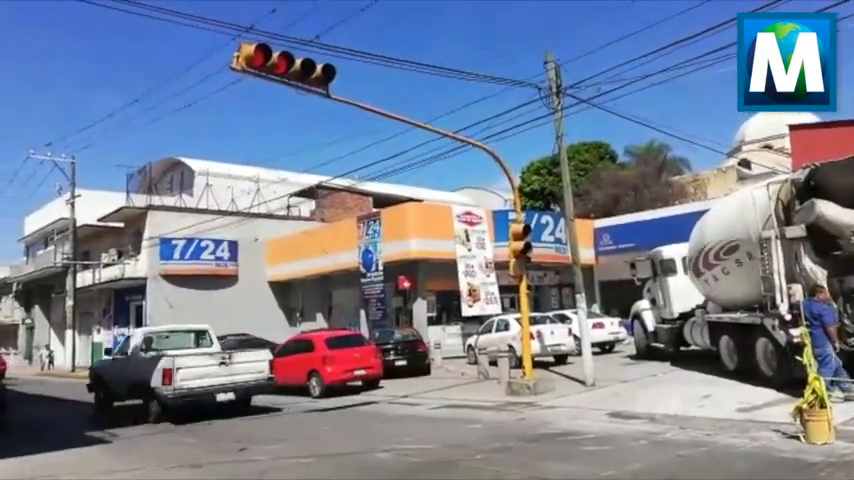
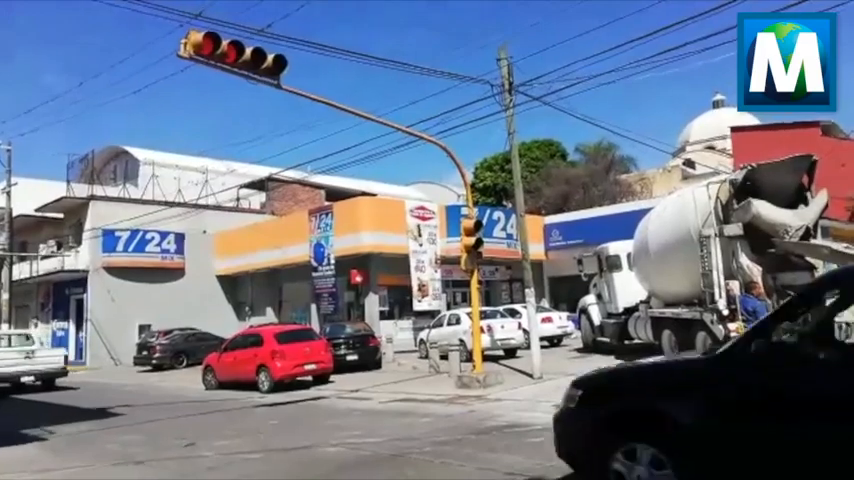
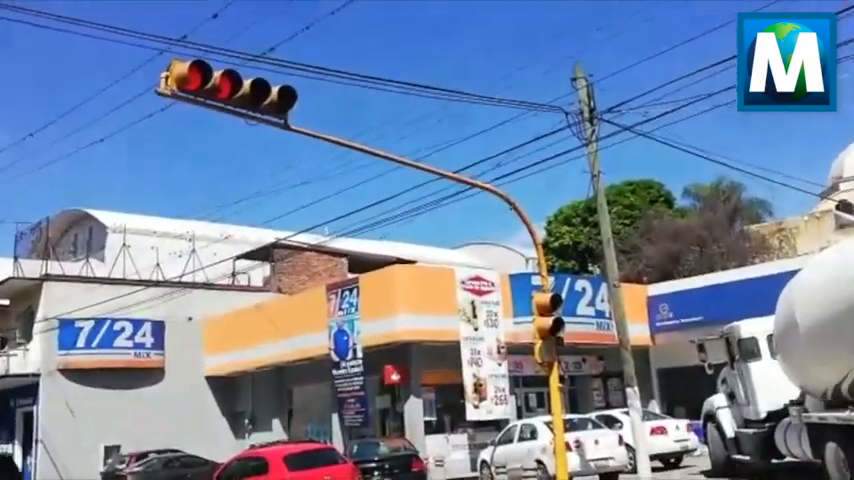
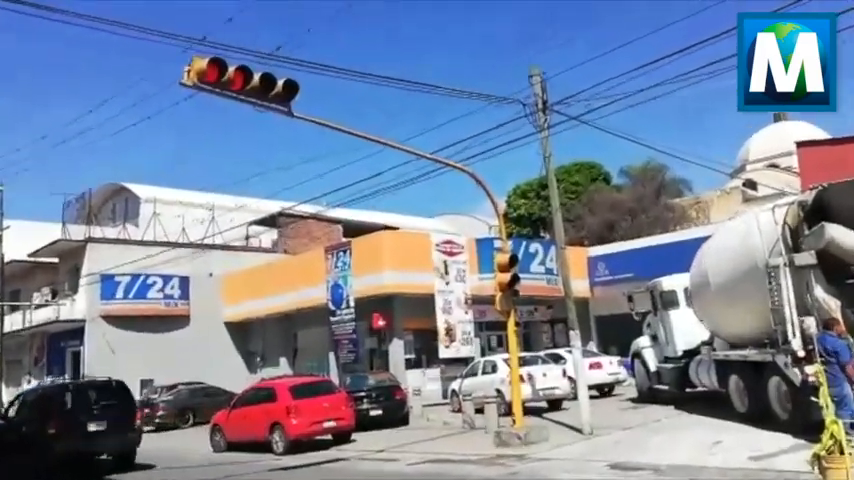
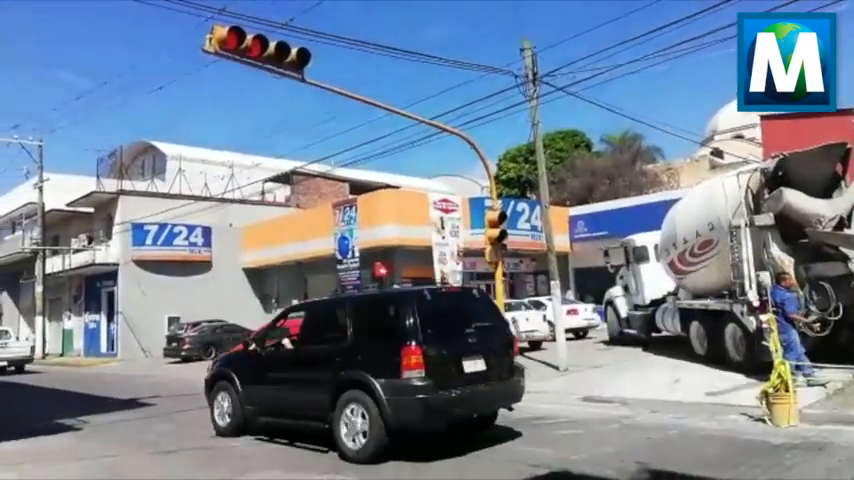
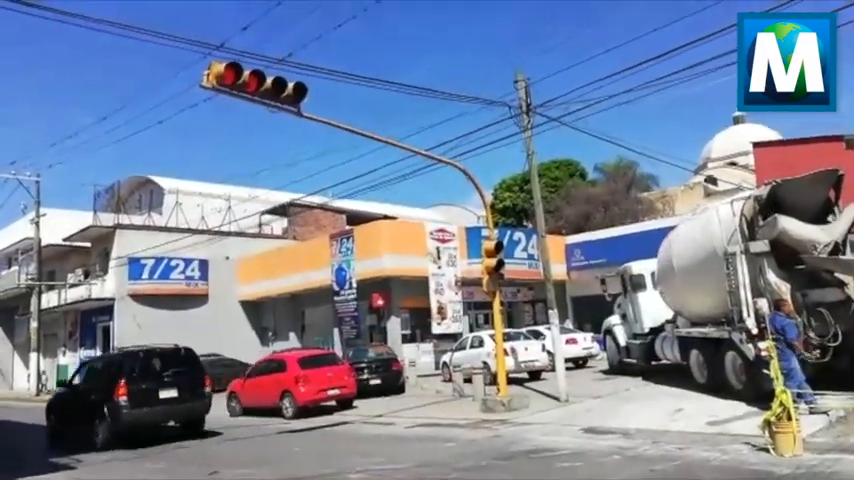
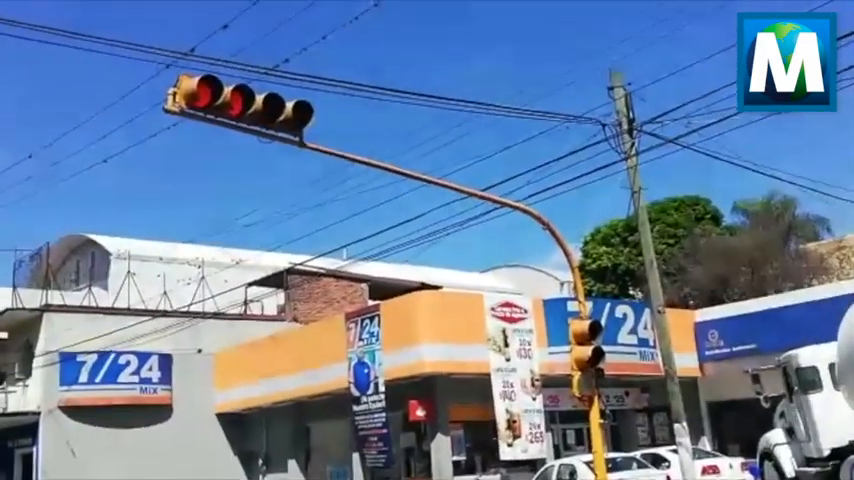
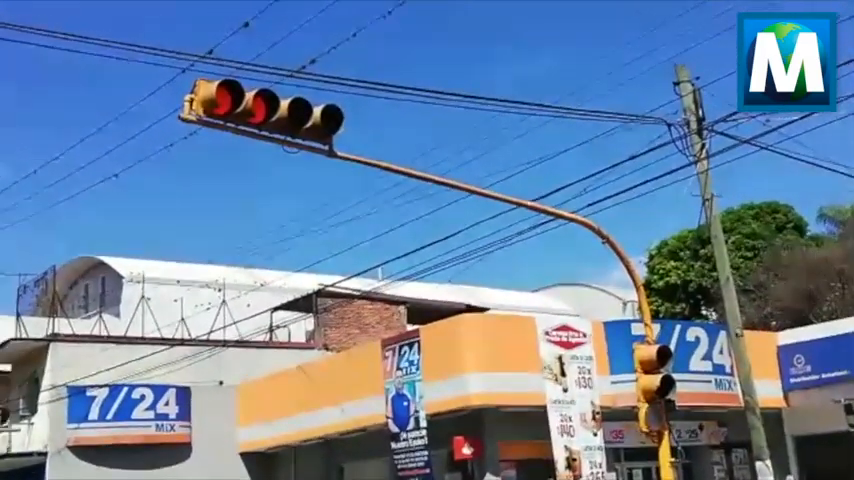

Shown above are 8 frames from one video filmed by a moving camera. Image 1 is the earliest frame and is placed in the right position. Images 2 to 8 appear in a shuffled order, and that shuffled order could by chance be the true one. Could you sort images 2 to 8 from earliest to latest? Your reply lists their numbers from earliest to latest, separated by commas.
2, 5, 6, 4, 3, 7, 8
